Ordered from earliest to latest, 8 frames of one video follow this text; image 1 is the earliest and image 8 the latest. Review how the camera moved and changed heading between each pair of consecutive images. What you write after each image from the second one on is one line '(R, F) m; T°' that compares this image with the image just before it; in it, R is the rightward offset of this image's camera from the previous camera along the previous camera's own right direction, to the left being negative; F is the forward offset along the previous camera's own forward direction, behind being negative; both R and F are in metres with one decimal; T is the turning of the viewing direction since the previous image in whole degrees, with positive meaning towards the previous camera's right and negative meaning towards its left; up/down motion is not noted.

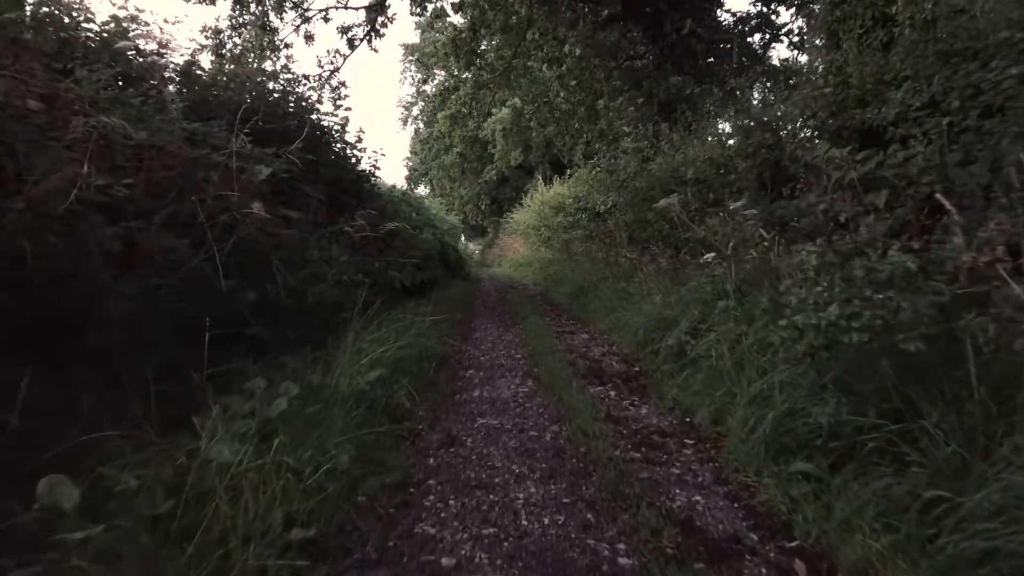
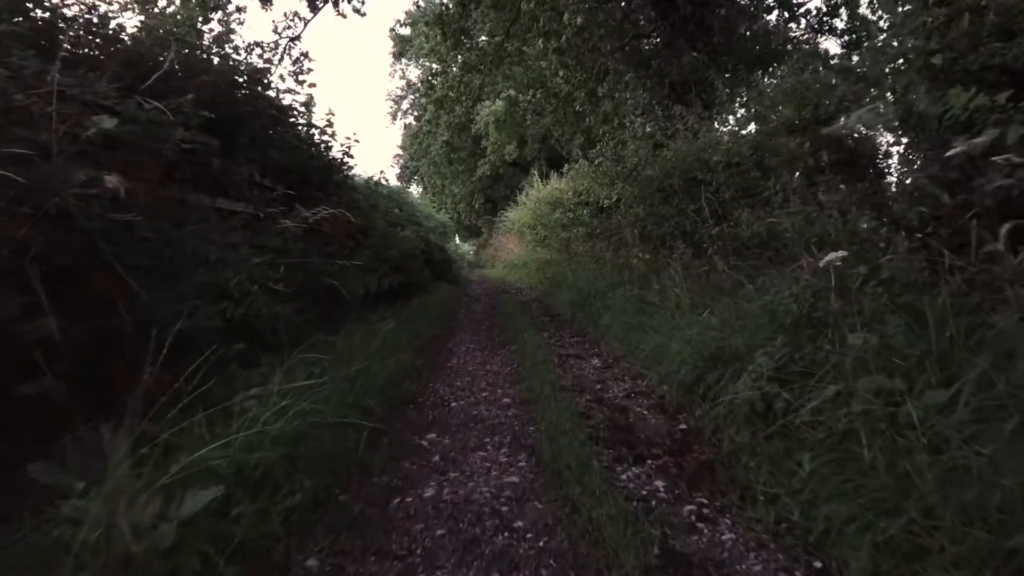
(+0.1, +1.9) m; 0°
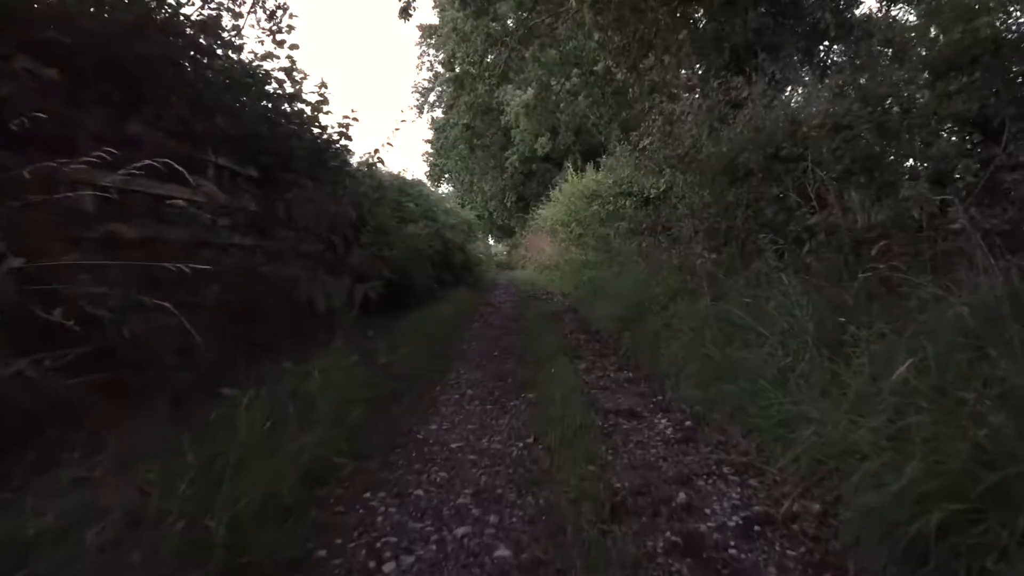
(+0.1, +2.3) m; -2°
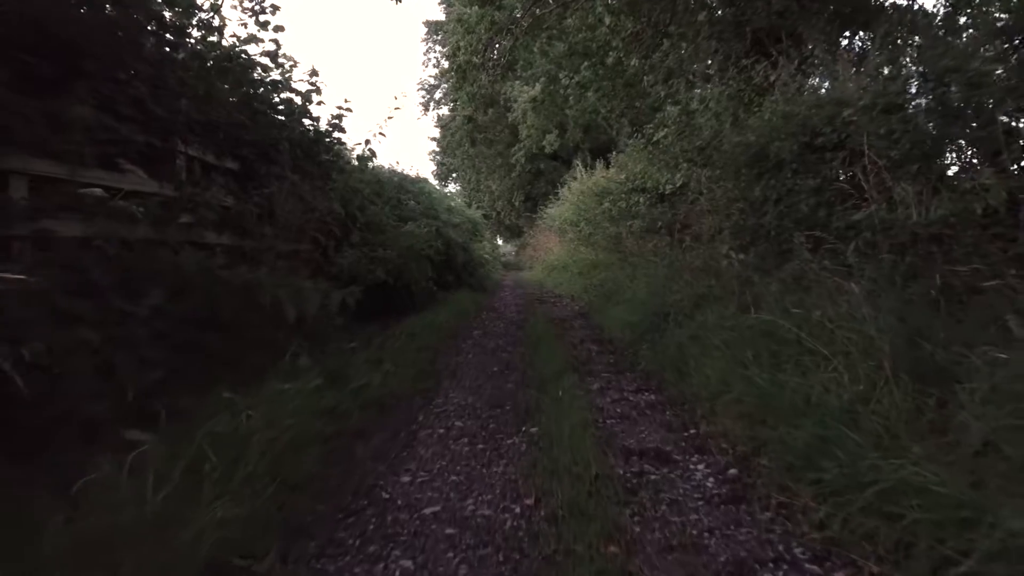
(0.0, +0.8) m; -1°
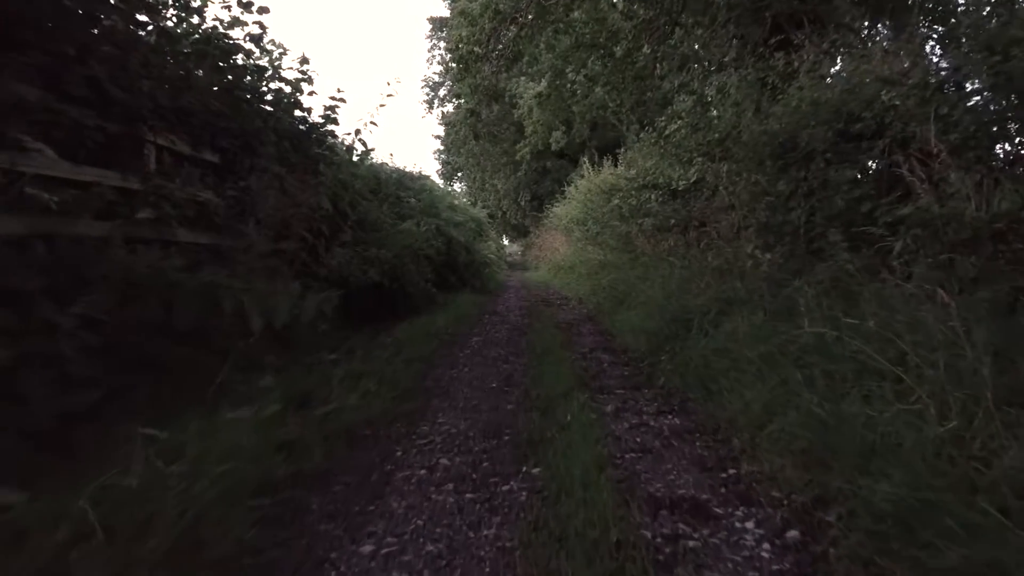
(0.0, +0.7) m; 0°
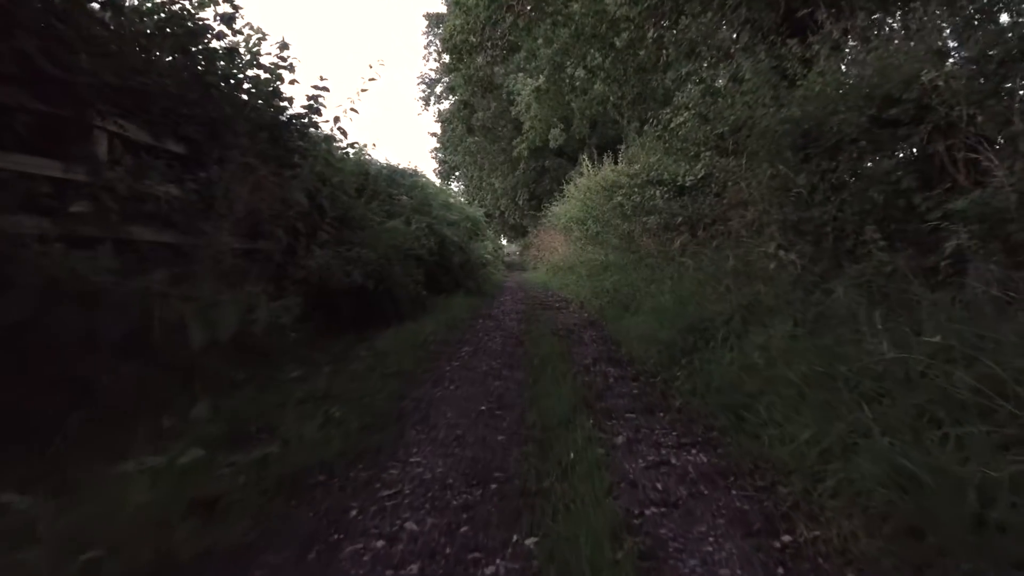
(0.0, +0.7) m; 0°
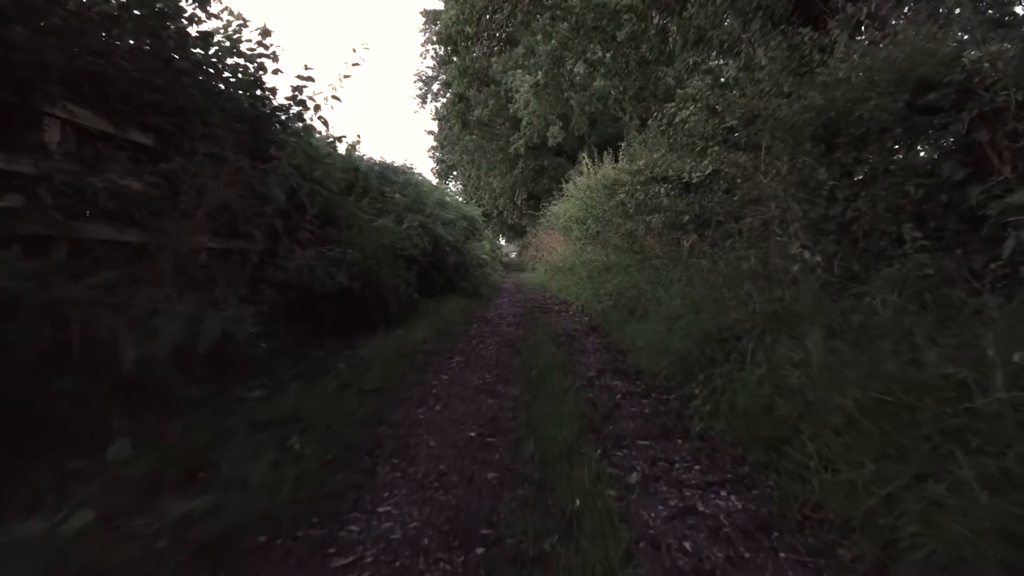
(0.0, +0.6) m; 0°
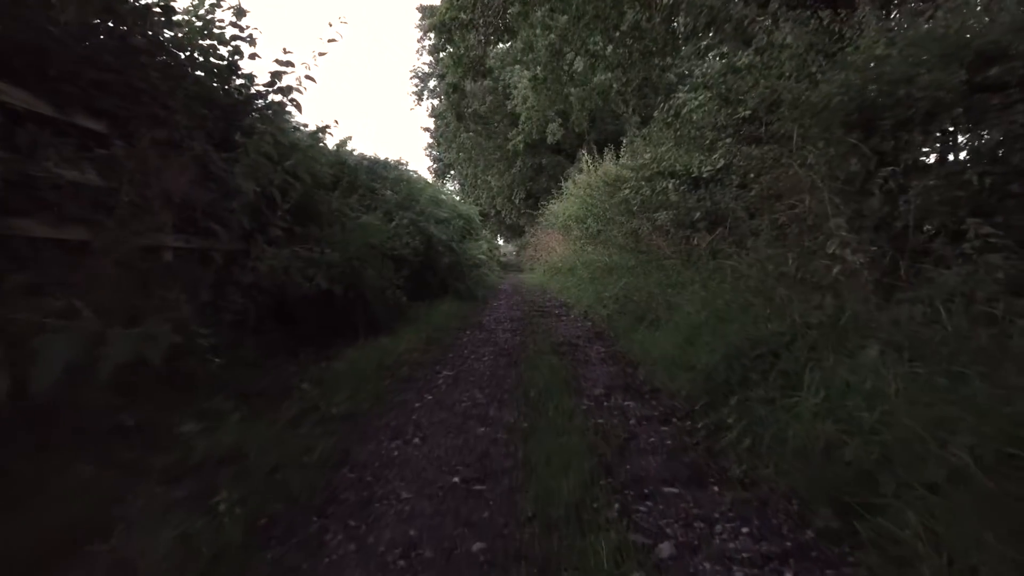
(0.0, +0.7) m; 0°
